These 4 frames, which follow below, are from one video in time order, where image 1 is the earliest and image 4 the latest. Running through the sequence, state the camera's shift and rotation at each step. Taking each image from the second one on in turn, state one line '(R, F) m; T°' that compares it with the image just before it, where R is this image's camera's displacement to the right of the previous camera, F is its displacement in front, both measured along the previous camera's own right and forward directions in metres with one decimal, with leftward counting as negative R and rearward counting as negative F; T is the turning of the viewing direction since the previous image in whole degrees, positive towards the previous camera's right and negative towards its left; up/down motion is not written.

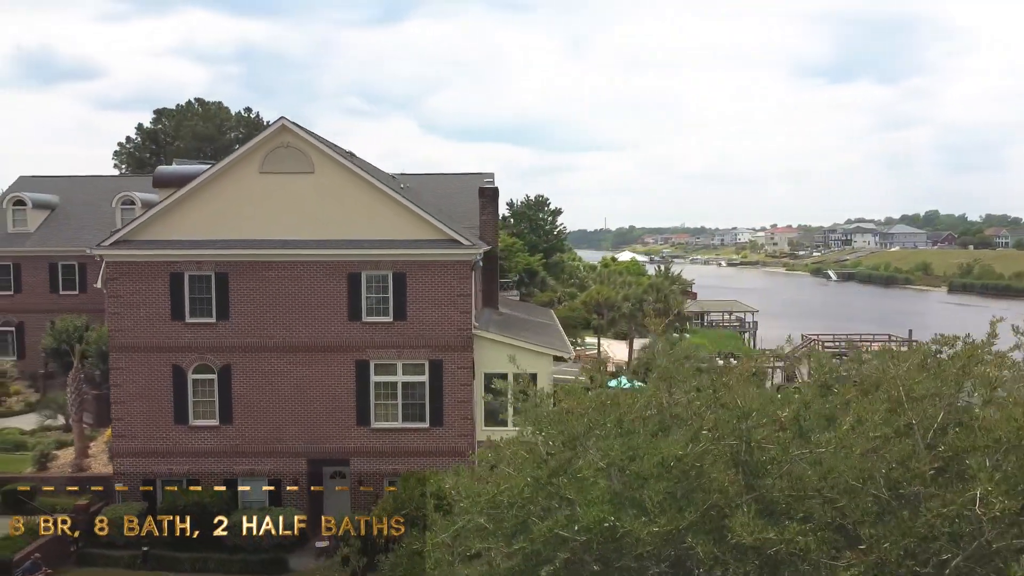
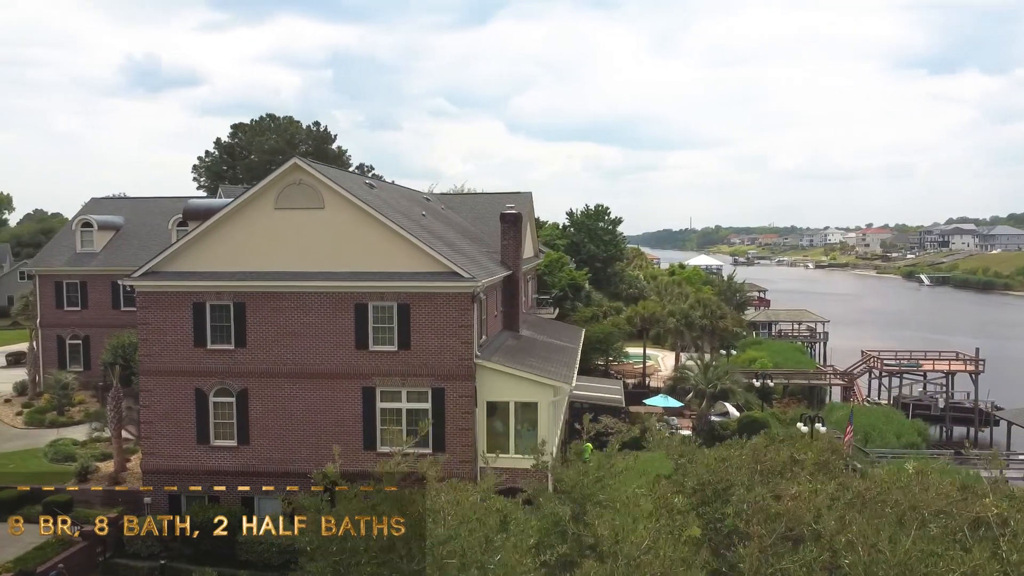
(+2.0, -0.4) m; -6°
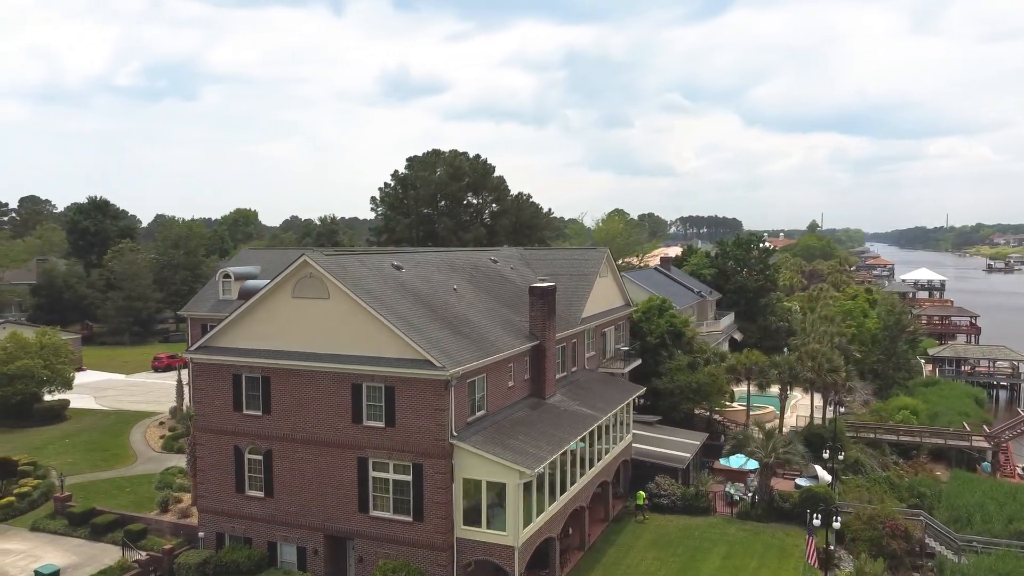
(+6.7, -0.6) m; -16°
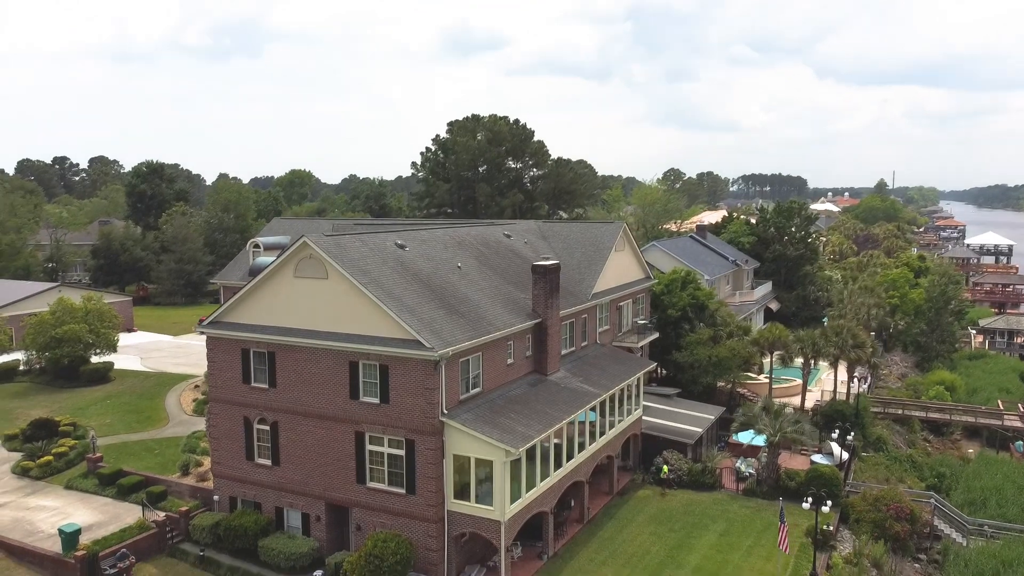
(+2.0, -0.3) m; -4°
